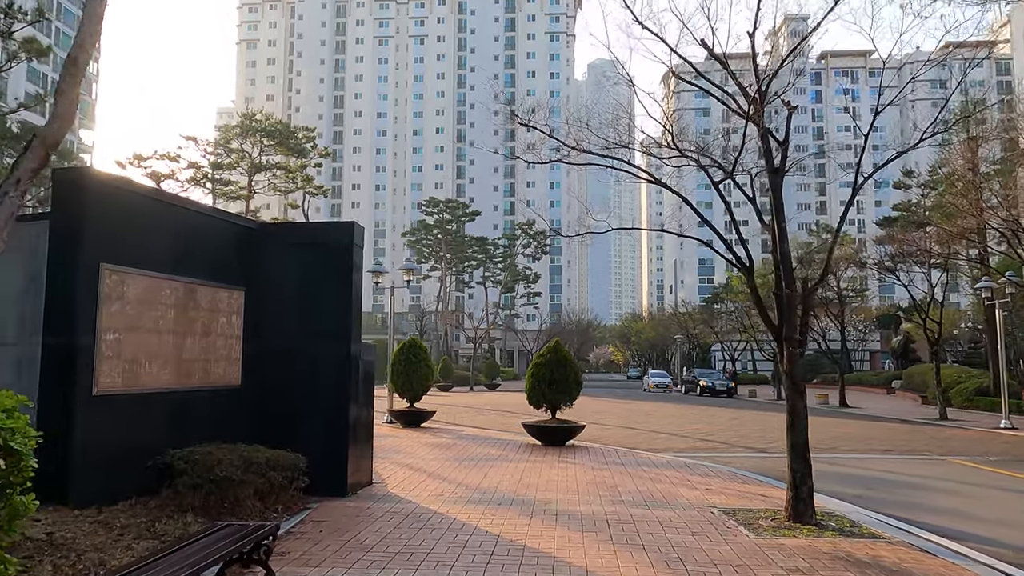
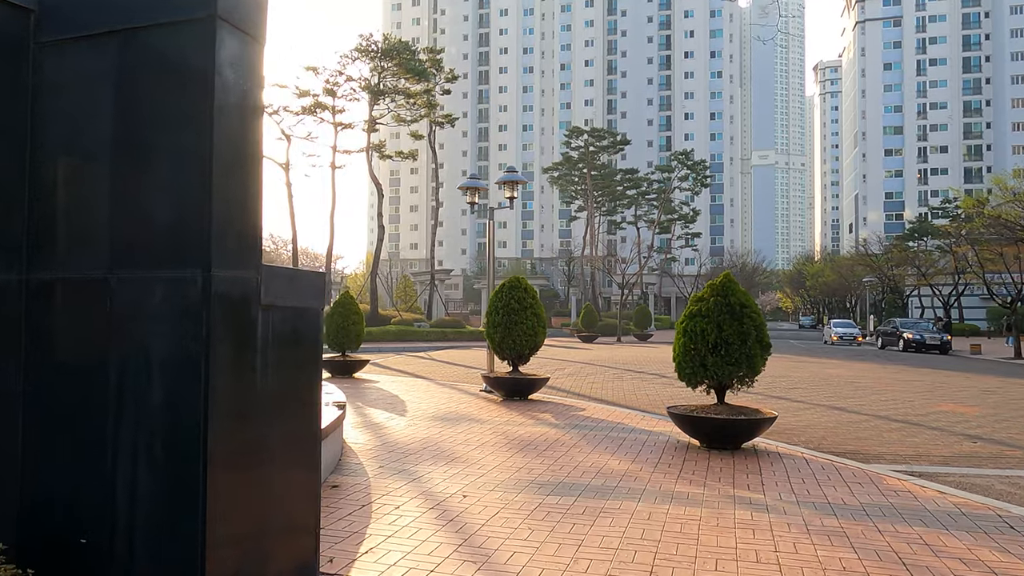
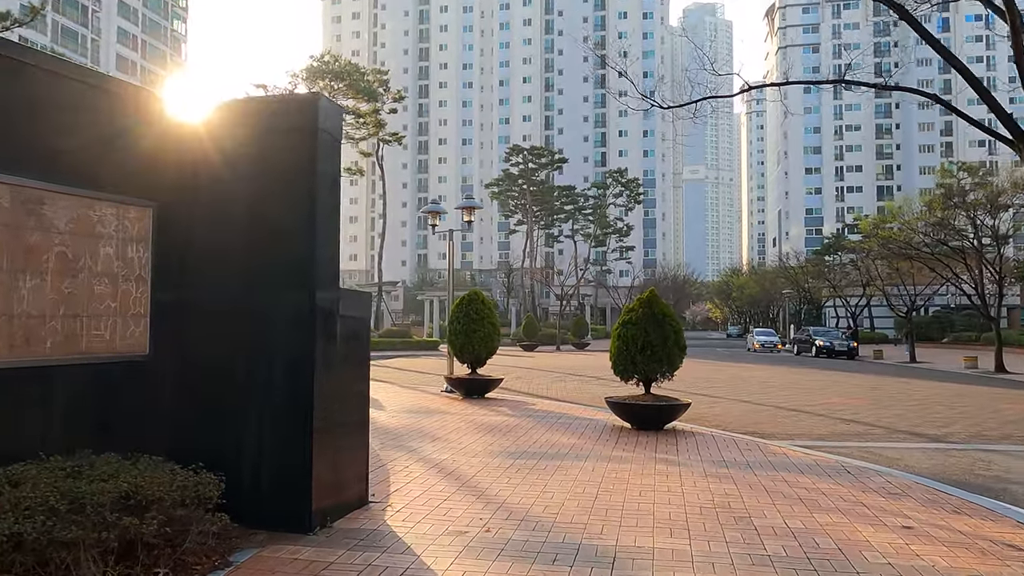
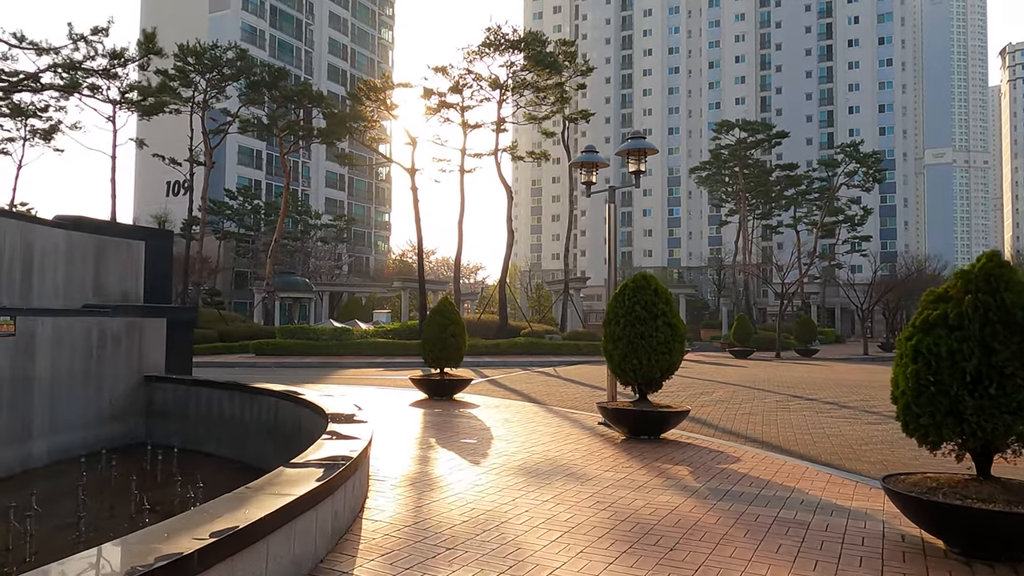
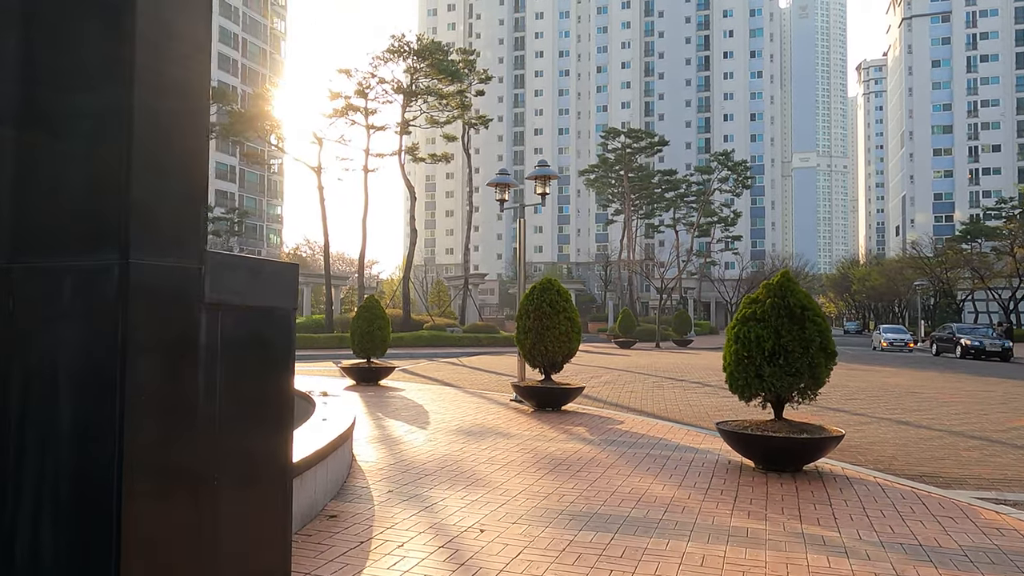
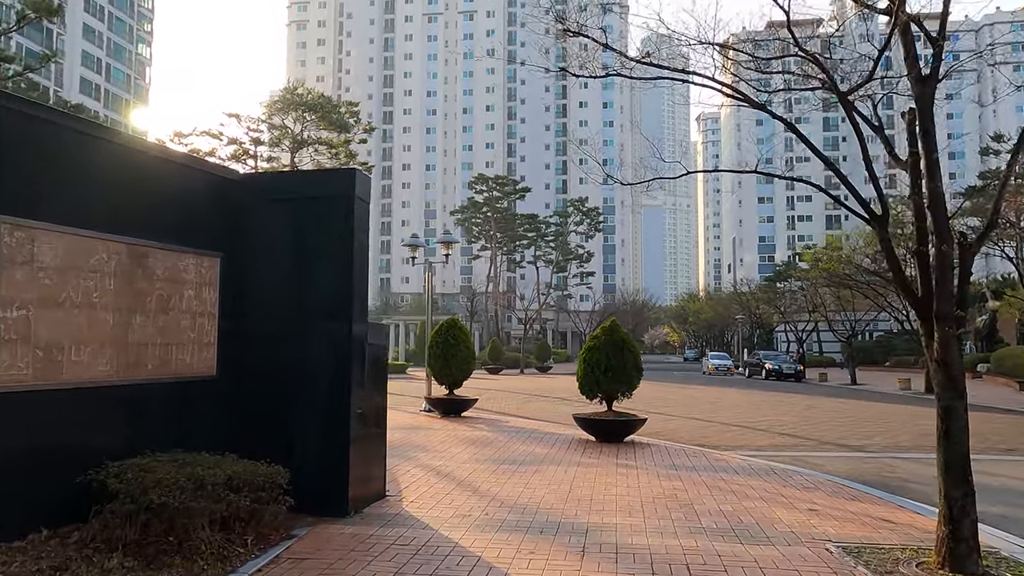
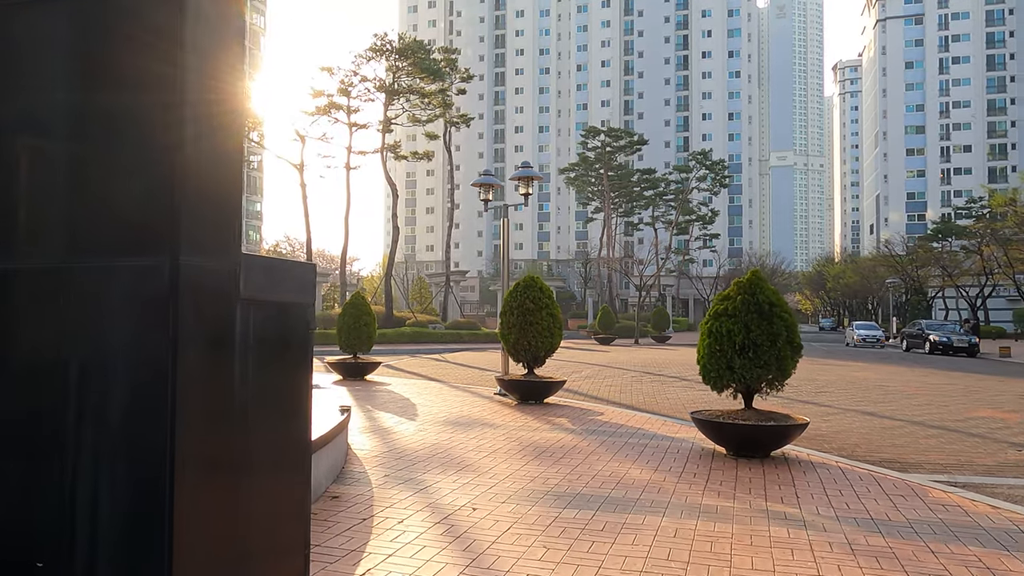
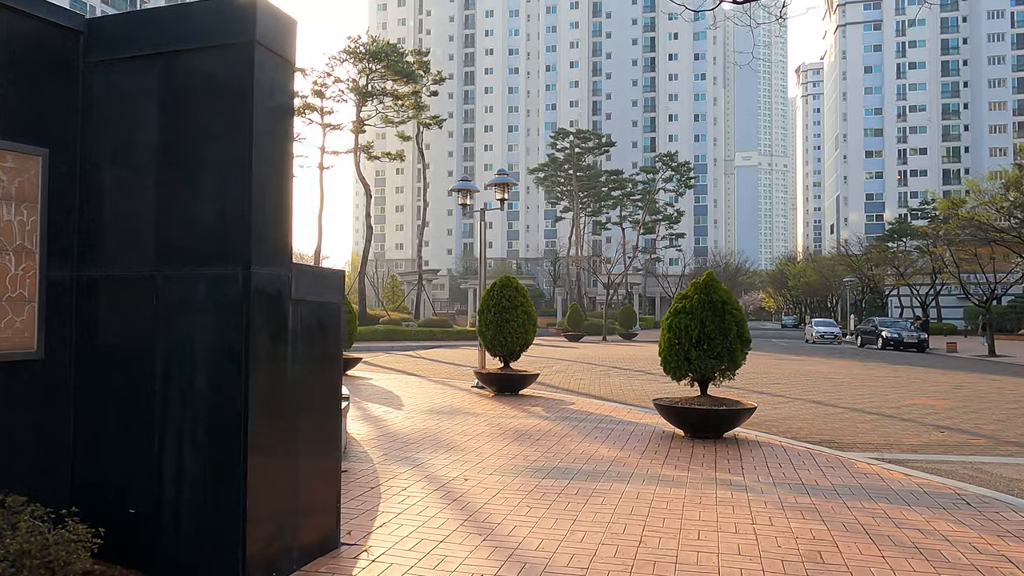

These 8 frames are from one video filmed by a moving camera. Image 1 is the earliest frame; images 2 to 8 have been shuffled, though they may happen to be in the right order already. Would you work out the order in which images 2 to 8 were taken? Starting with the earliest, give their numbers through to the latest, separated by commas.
6, 3, 8, 2, 7, 5, 4
